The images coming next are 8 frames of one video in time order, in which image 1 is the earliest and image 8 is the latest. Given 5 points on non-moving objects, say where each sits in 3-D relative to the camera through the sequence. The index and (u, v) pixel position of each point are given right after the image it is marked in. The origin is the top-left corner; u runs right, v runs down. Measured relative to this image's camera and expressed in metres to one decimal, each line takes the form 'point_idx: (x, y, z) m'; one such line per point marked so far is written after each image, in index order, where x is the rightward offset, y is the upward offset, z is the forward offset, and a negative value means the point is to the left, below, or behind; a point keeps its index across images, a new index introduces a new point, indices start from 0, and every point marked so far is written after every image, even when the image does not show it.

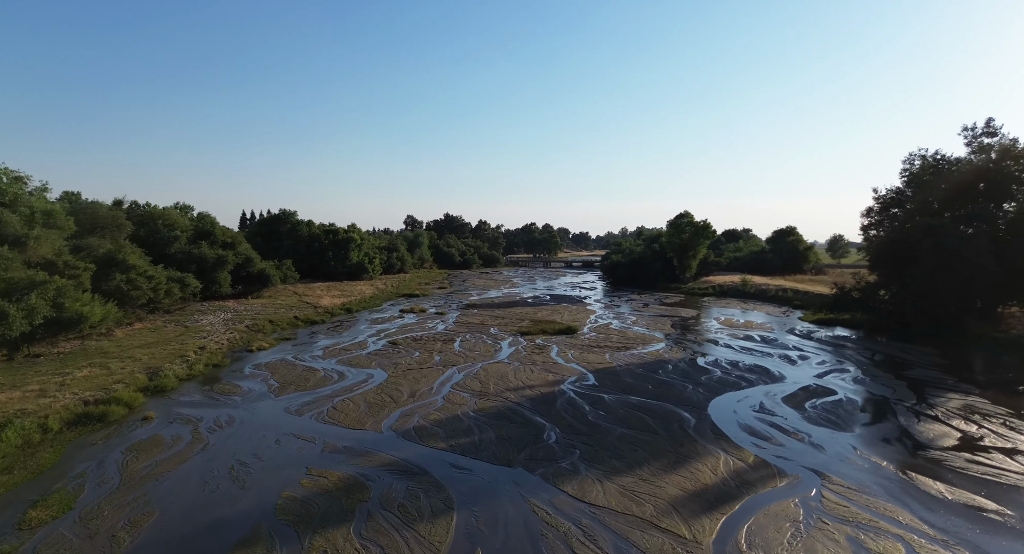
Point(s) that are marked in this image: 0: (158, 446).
0: (-9.3, -4.5, +13.3) m
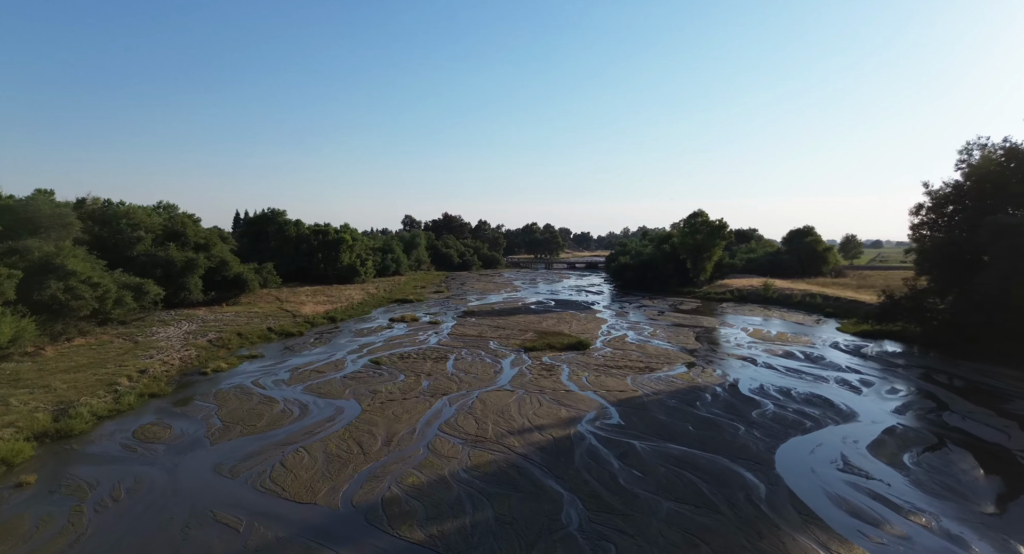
0: (-9.2, -4.8, +9.3) m
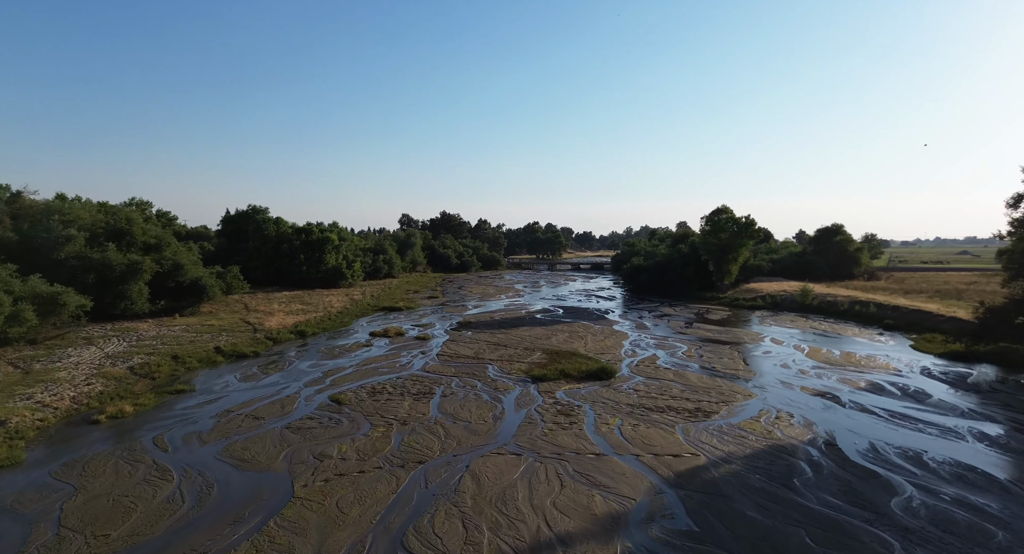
0: (-9.1, -5.2, +3.6) m
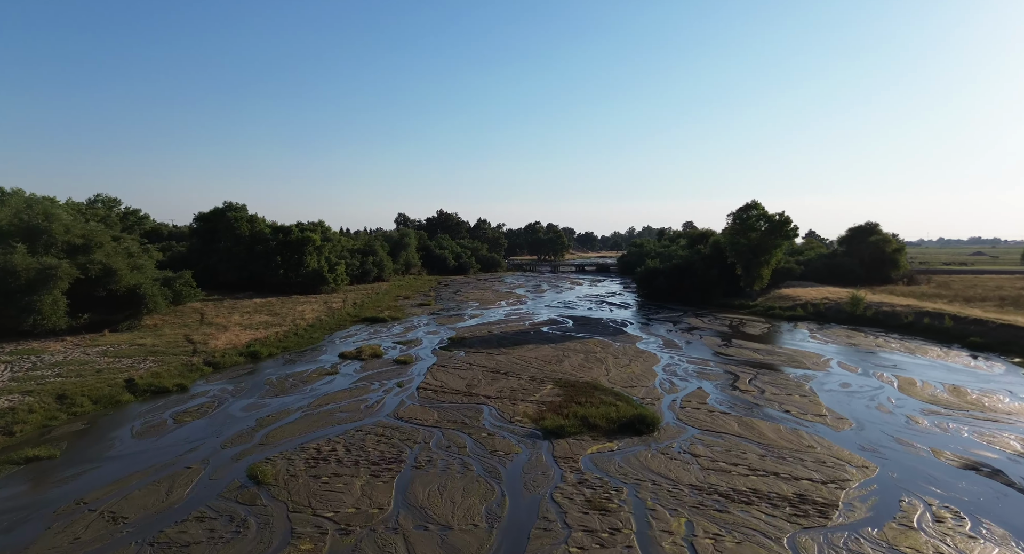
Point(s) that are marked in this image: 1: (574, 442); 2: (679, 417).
0: (-9.0, -5.6, -2.3) m
1: (+1.7, -4.6, +14.3) m
2: (+5.4, -4.5, +16.4) m
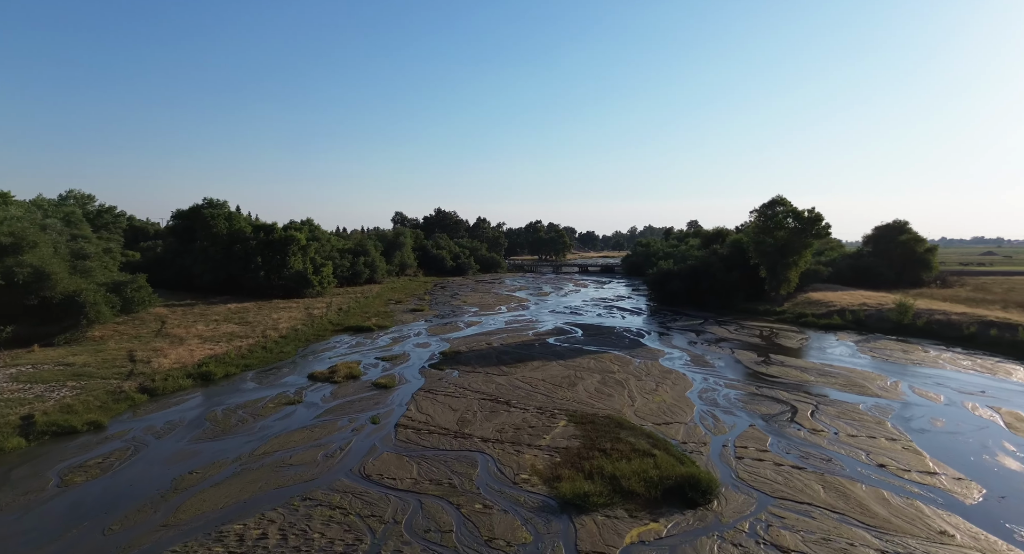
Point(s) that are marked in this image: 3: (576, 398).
0: (-8.9, -5.8, -6.4) m
1: (+1.8, -4.9, +10.1) m
2: (+5.5, -4.7, +12.2) m
3: (+2.4, -4.4, +18.6) m
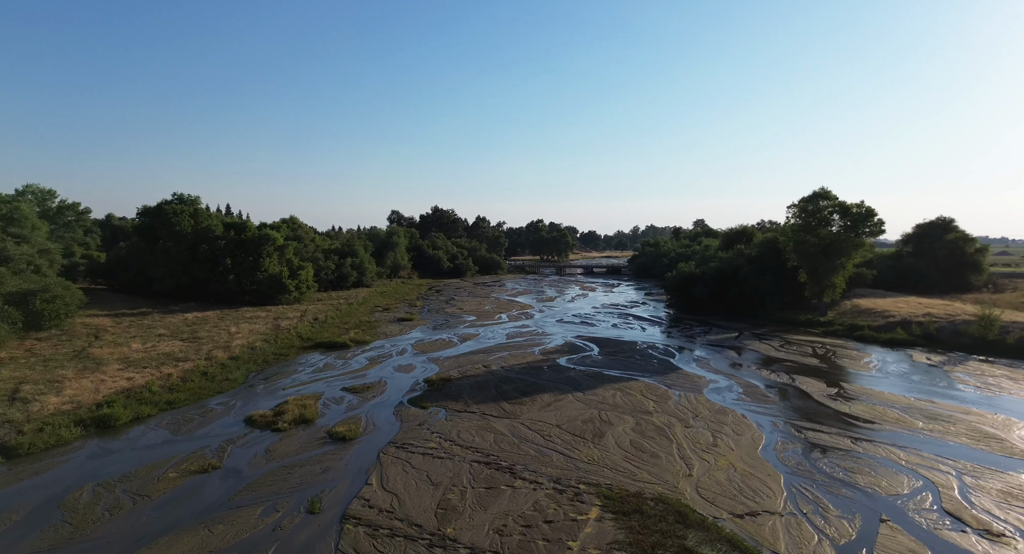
0: (-8.8, -6.2, -11.8) m
1: (+2.0, -5.2, +4.8) m
2: (+5.6, -5.1, +6.9) m
3: (+2.5, -4.7, +13.2) m
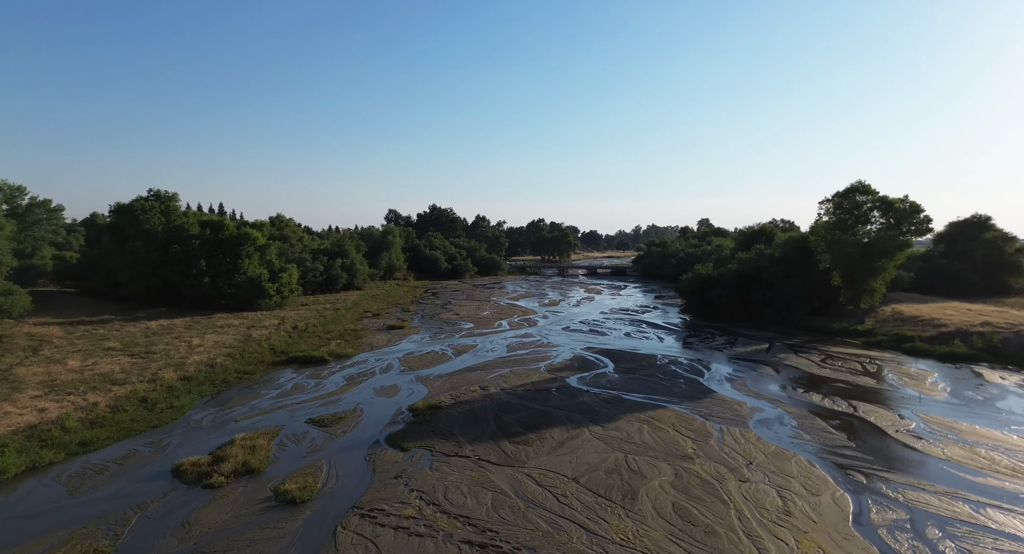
0: (-8.7, -6.4, -15.4) m
1: (+2.0, -5.4, +1.2) m
2: (+5.7, -5.3, +3.3) m
3: (+2.6, -4.9, +9.6) m
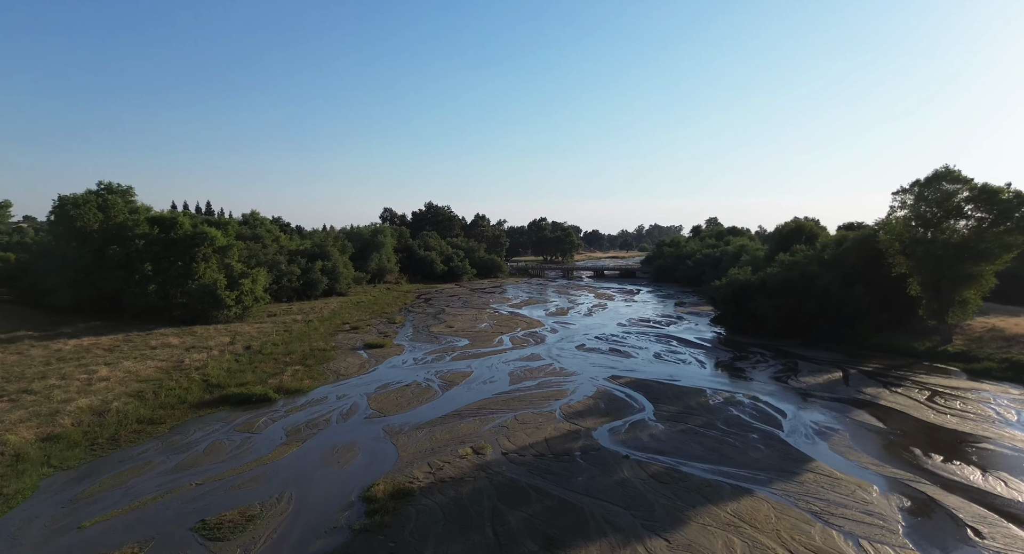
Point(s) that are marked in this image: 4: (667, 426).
0: (-8.6, -6.8, -21.4) m
1: (+2.2, -5.8, -4.8) m
2: (+5.8, -5.7, -2.7) m
3: (+2.7, -5.4, +3.6) m
4: (+4.8, -4.6, +15.8) m
